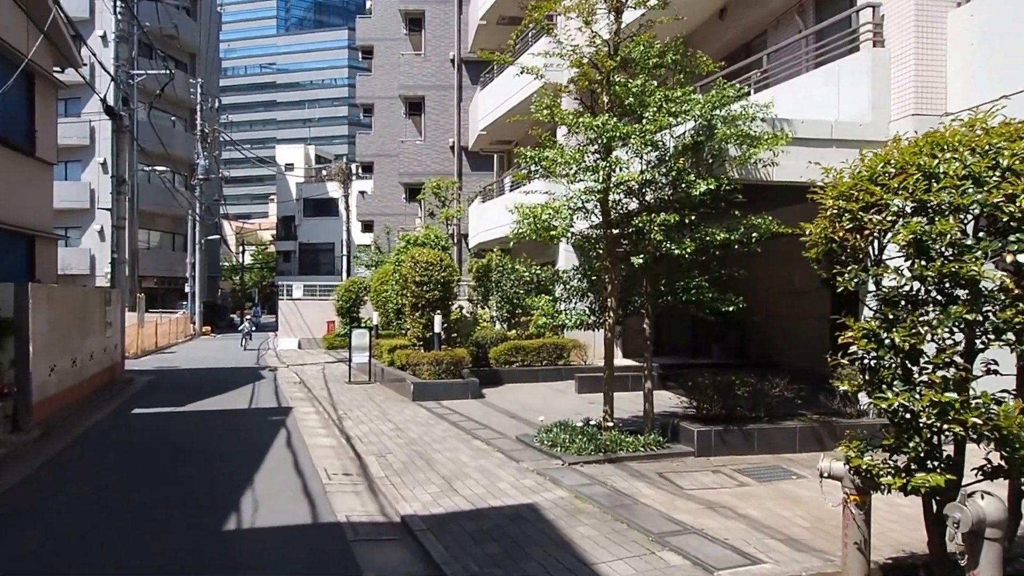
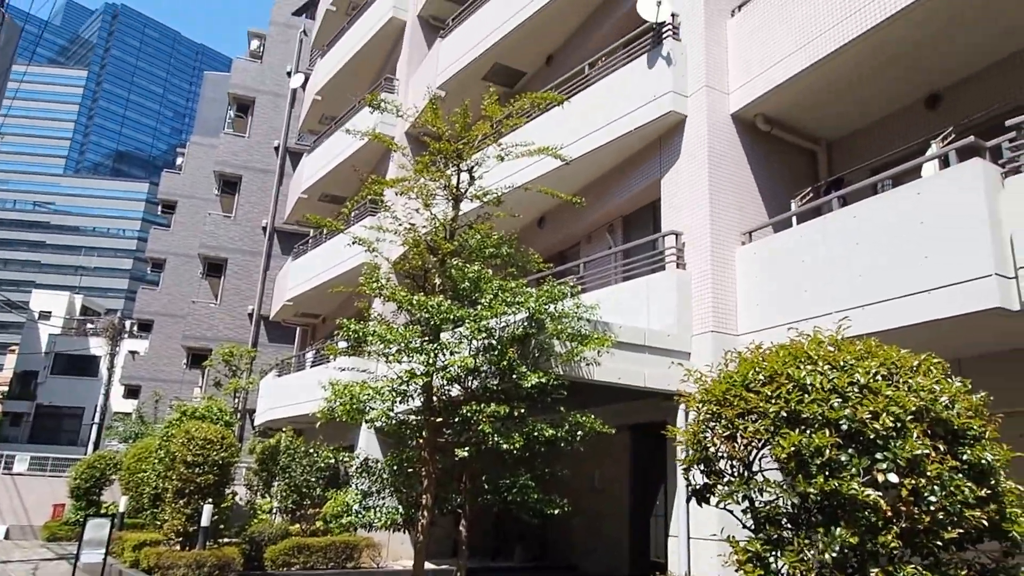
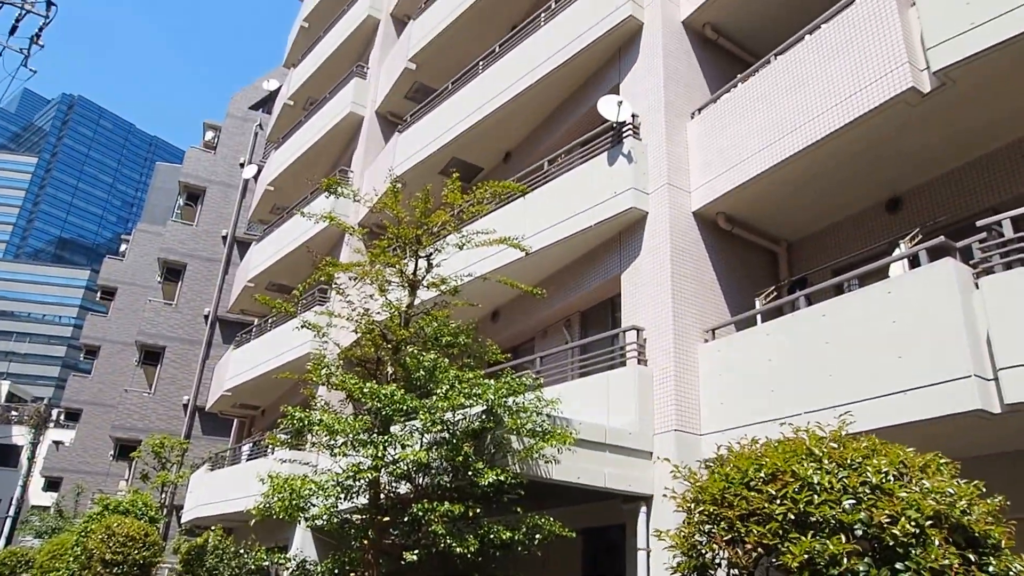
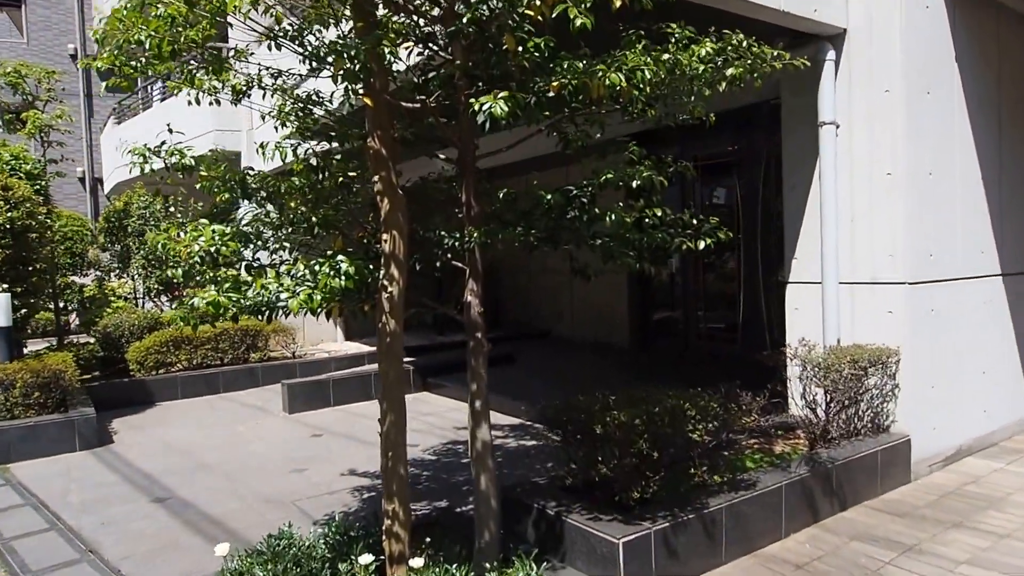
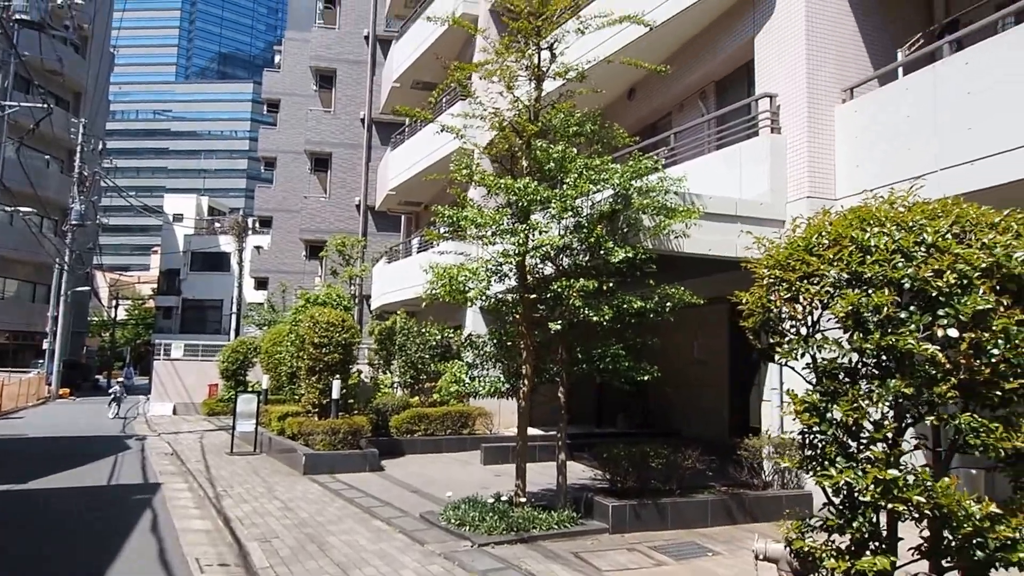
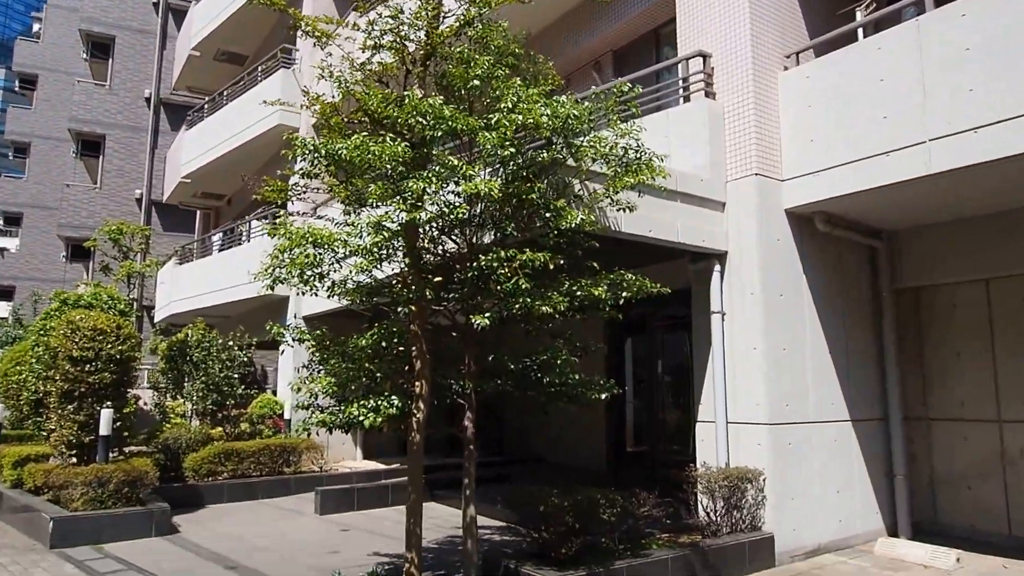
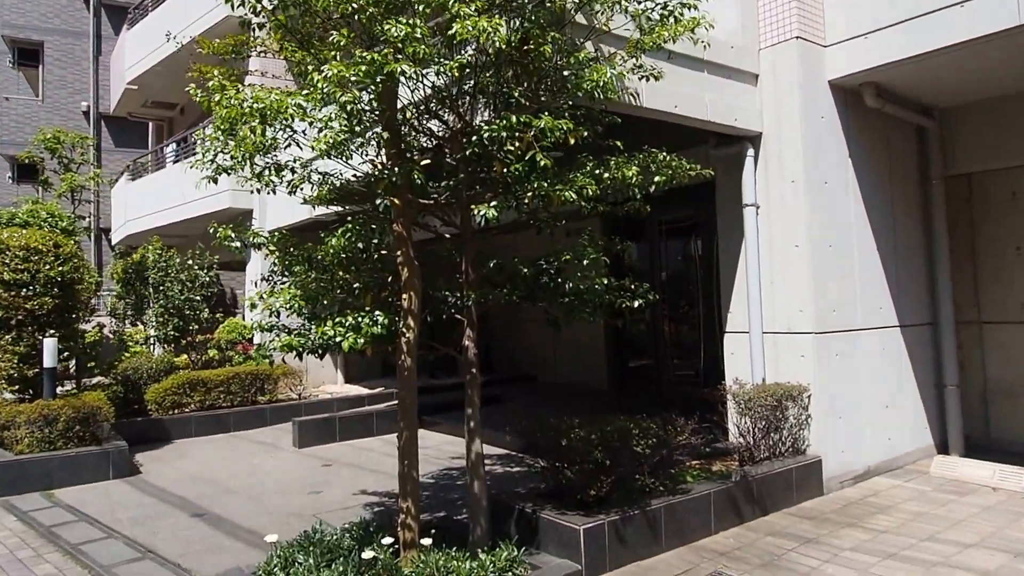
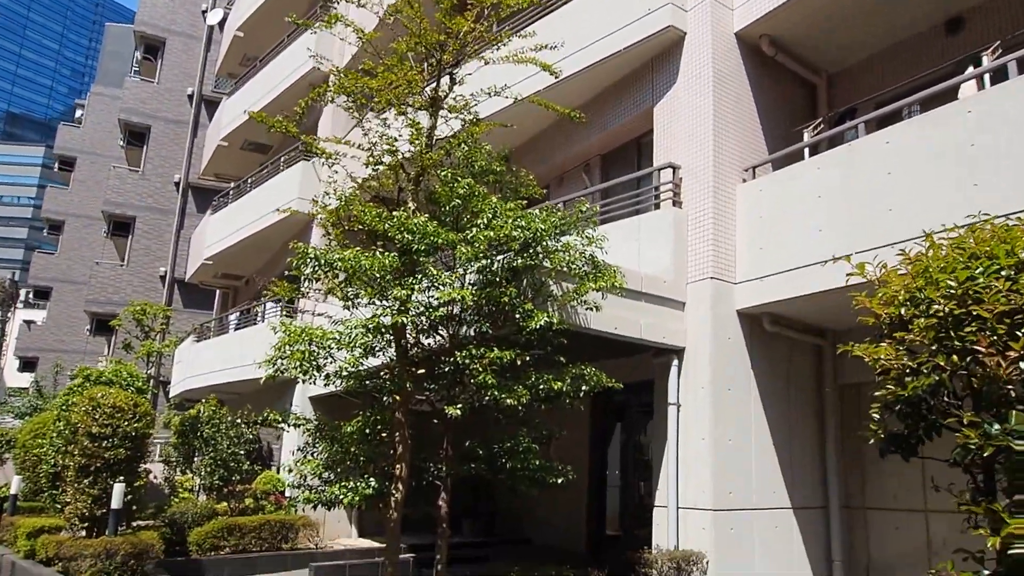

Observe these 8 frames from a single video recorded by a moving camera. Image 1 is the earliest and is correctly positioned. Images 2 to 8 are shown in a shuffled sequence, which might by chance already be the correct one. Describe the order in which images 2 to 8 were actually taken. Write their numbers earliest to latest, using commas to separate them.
5, 2, 3, 8, 6, 7, 4
